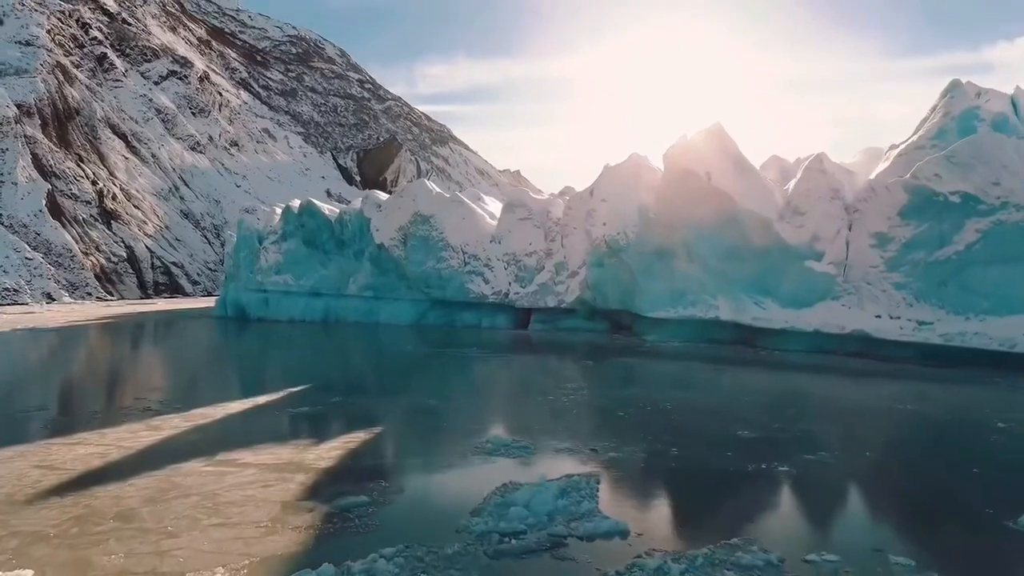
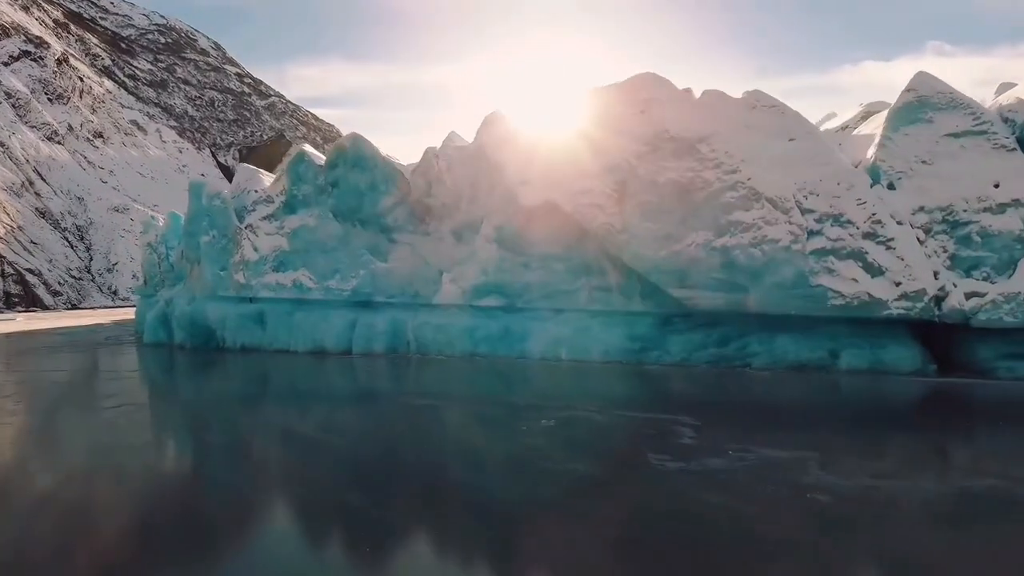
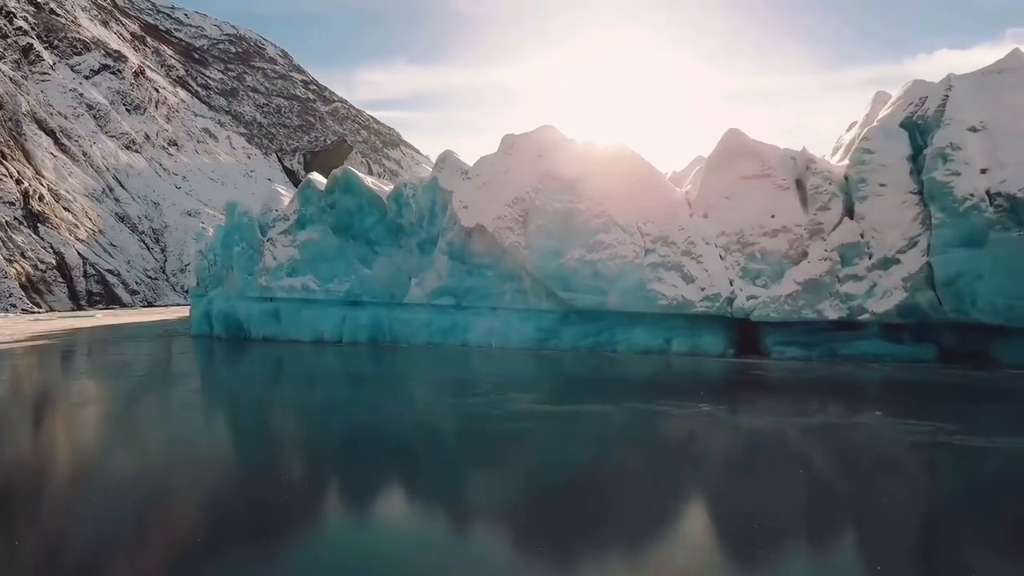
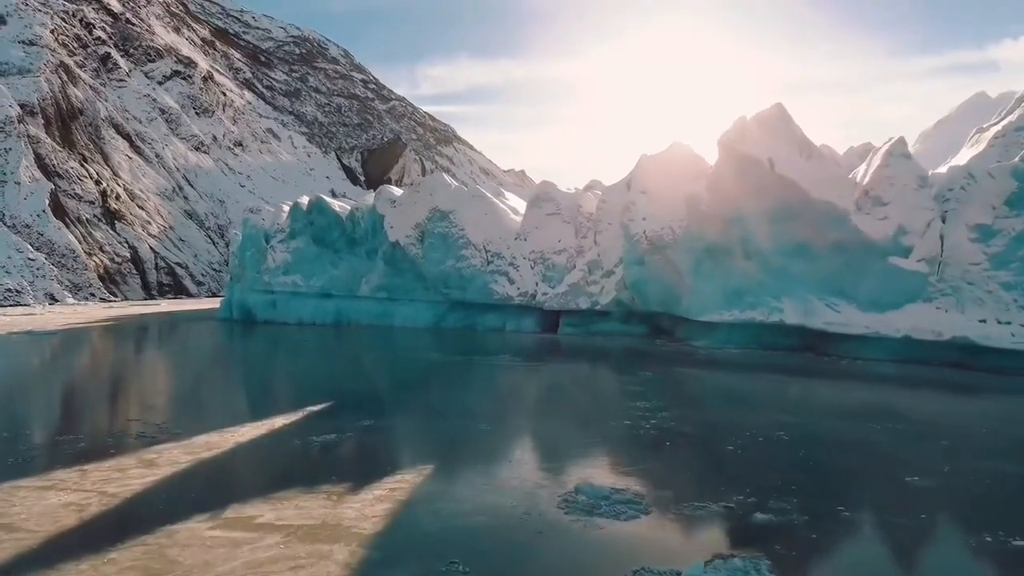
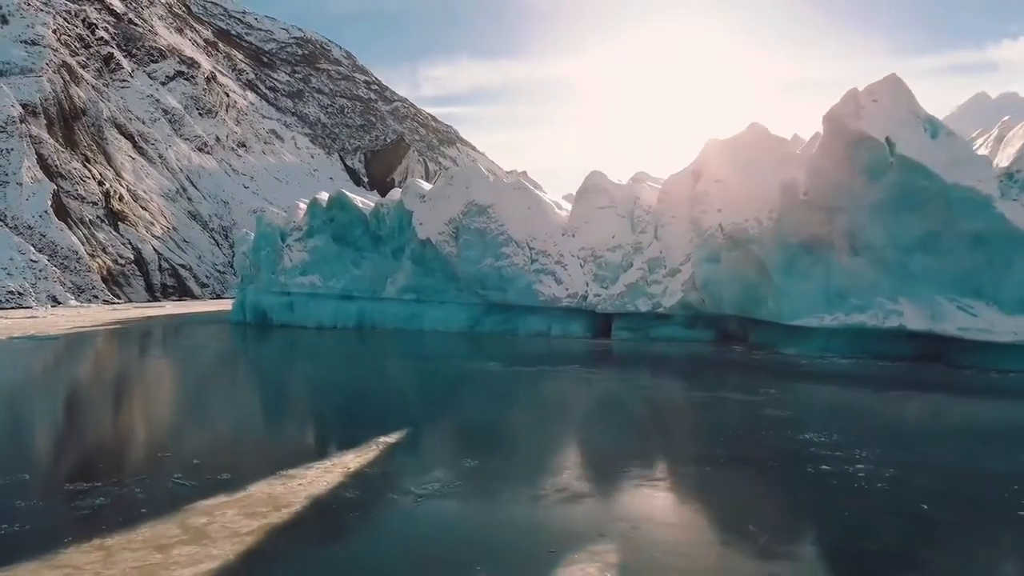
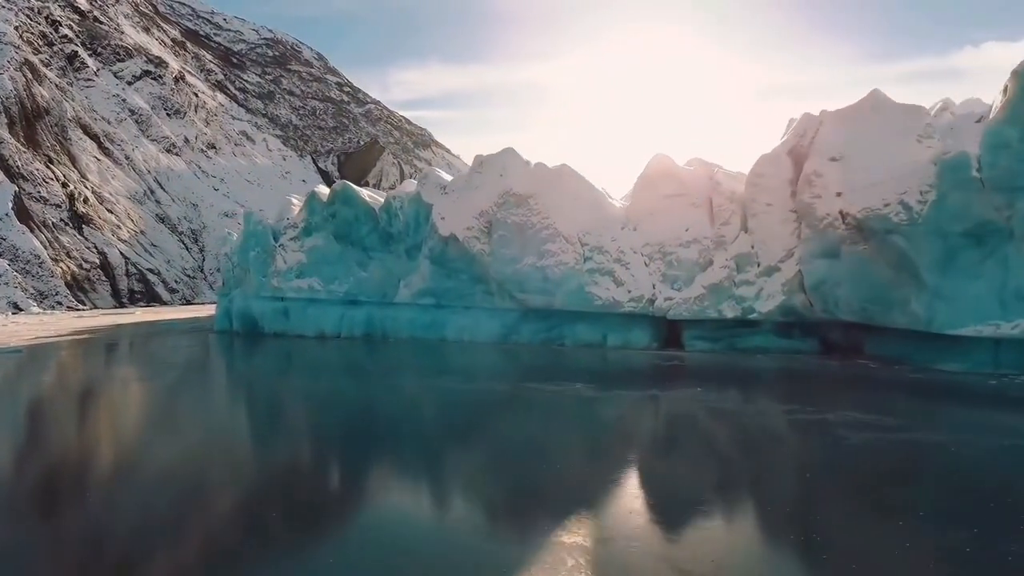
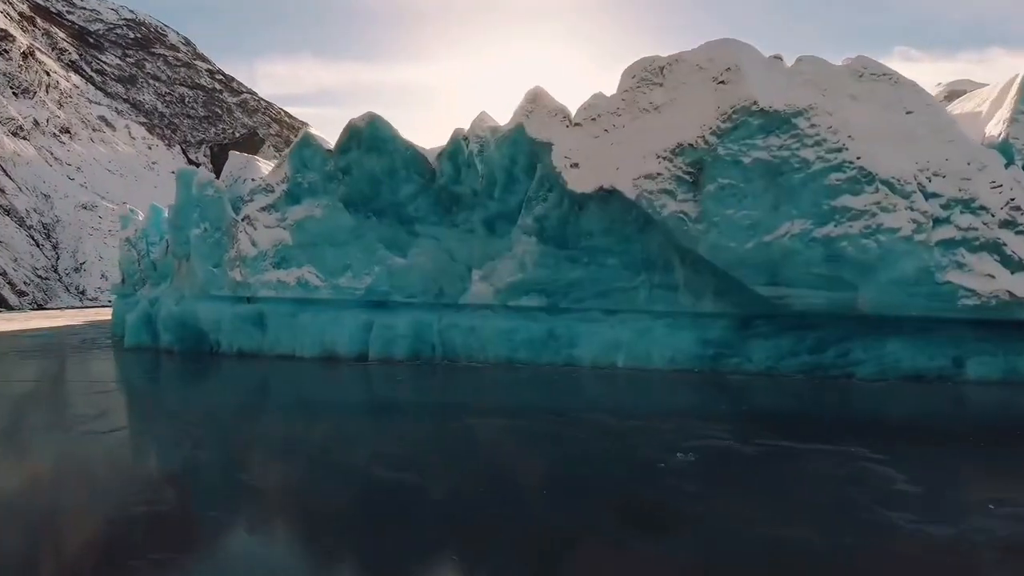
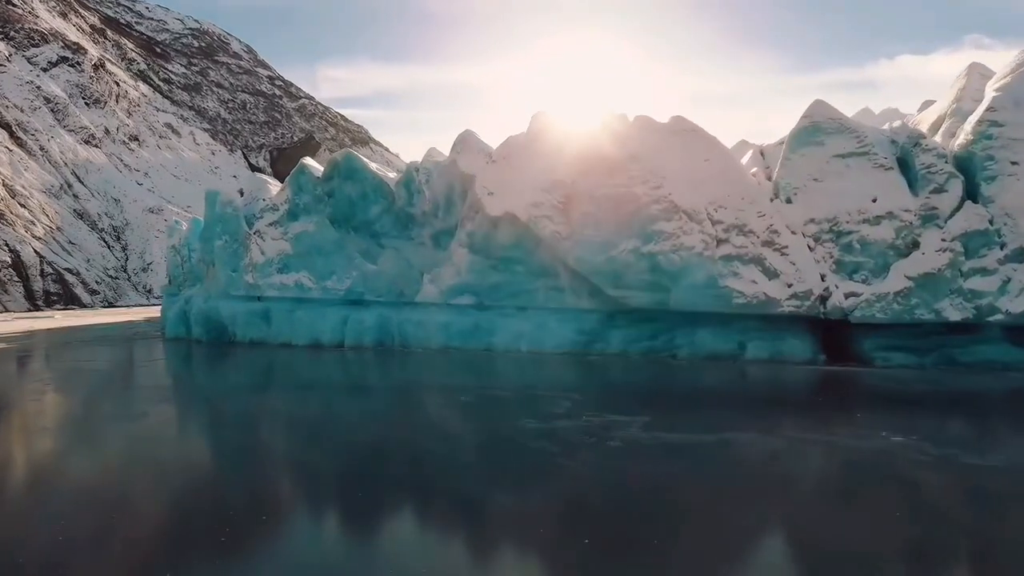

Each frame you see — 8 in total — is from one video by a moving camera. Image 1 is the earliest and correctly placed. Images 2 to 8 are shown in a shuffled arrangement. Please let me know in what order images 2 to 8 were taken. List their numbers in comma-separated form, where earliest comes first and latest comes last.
4, 5, 6, 3, 8, 2, 7
